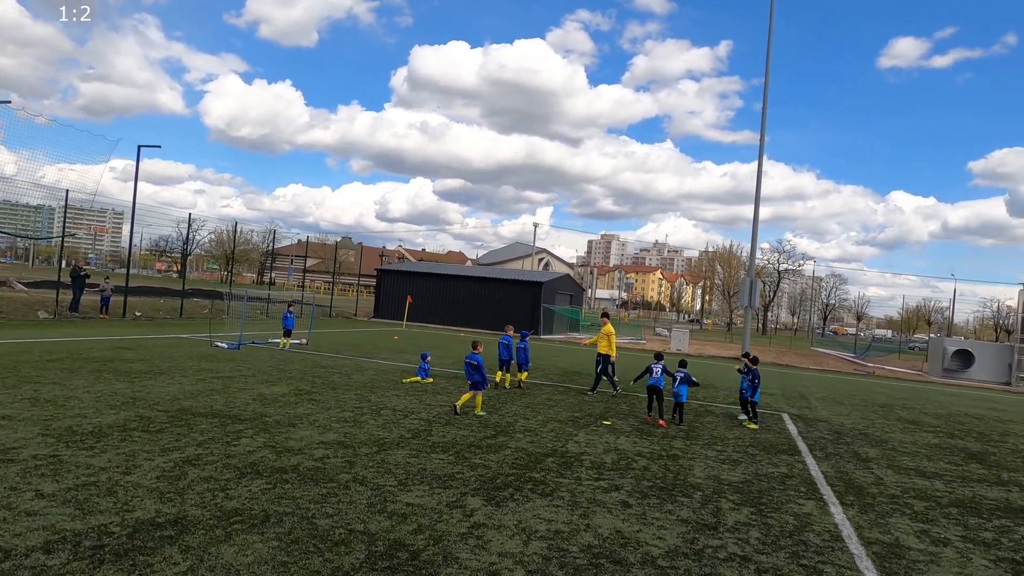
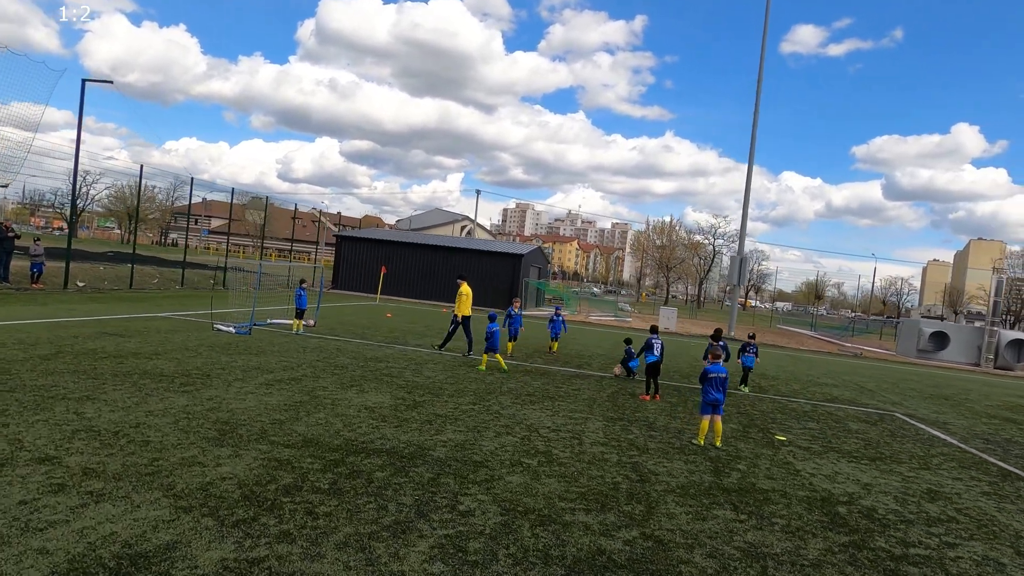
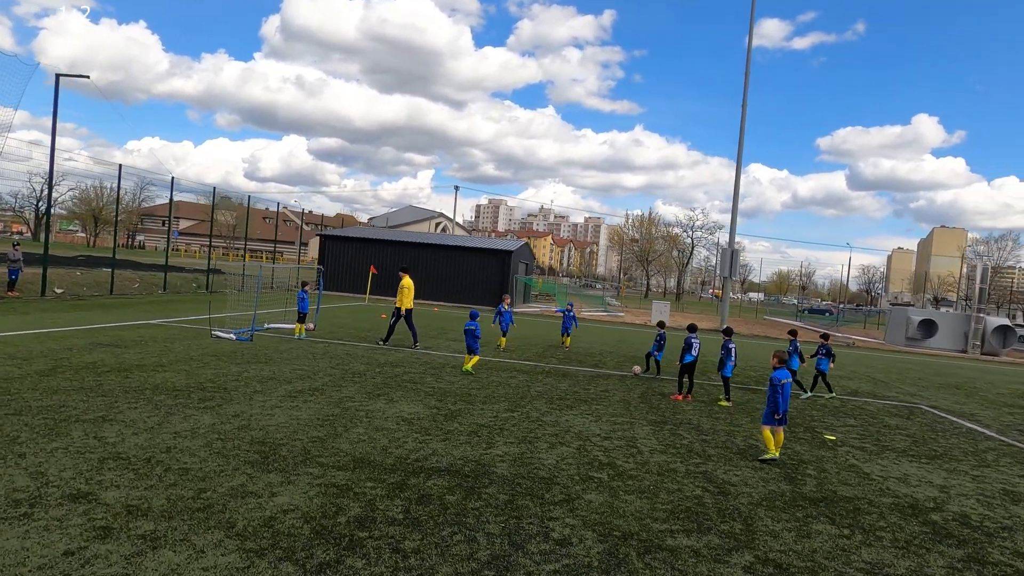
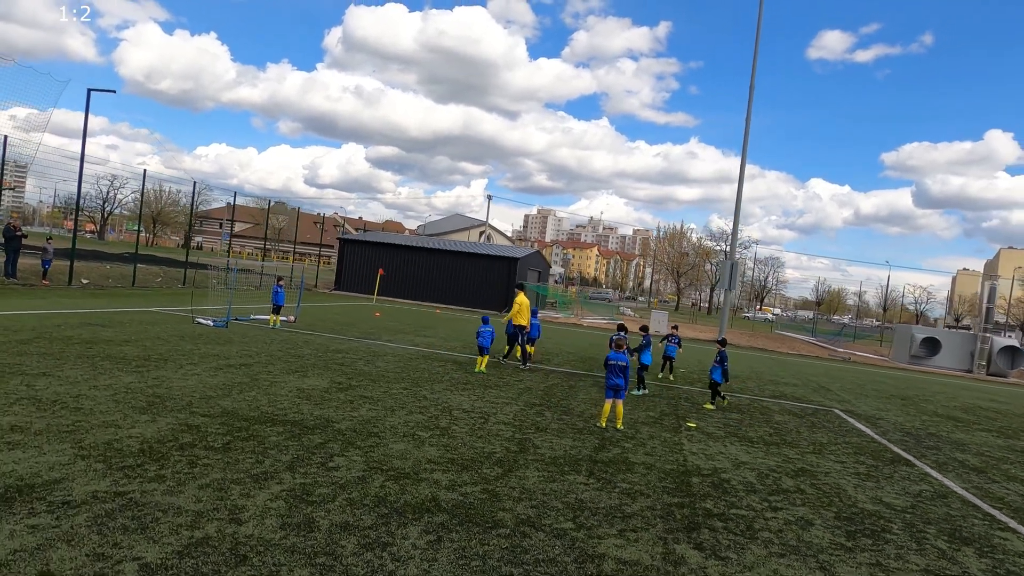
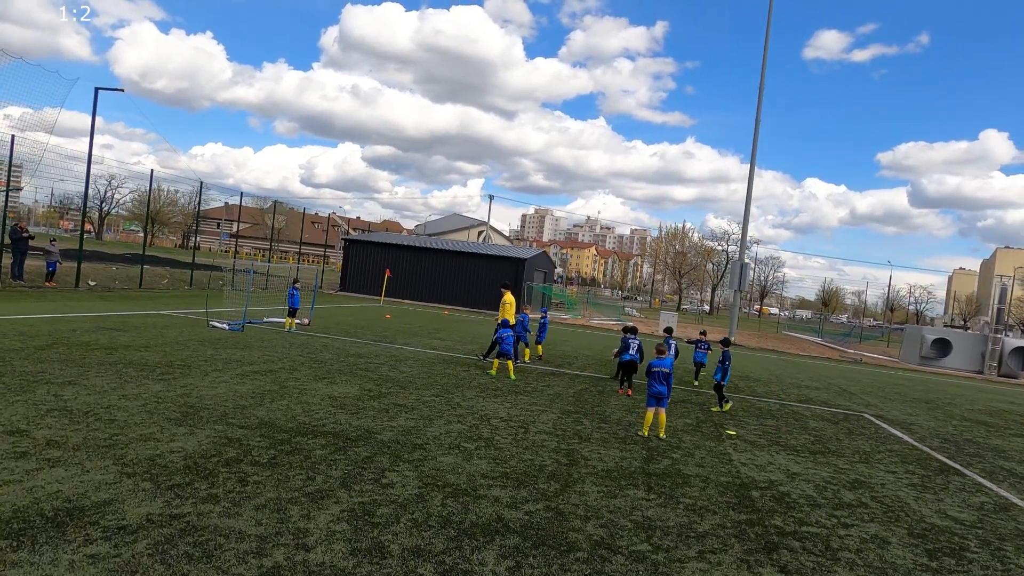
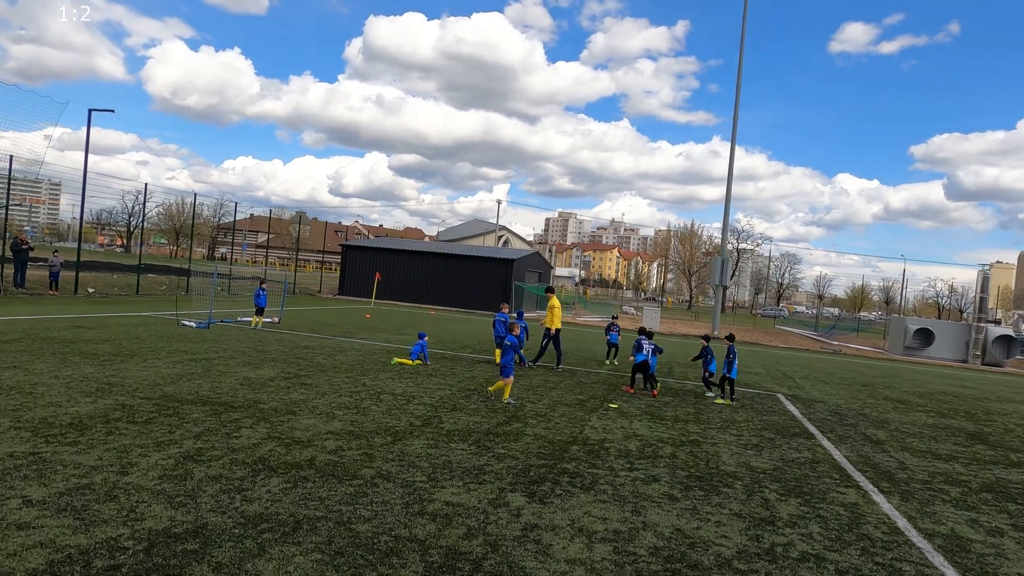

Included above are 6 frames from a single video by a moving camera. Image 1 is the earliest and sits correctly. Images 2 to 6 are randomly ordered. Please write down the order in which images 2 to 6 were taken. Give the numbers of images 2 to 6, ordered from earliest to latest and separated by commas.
6, 4, 5, 2, 3
